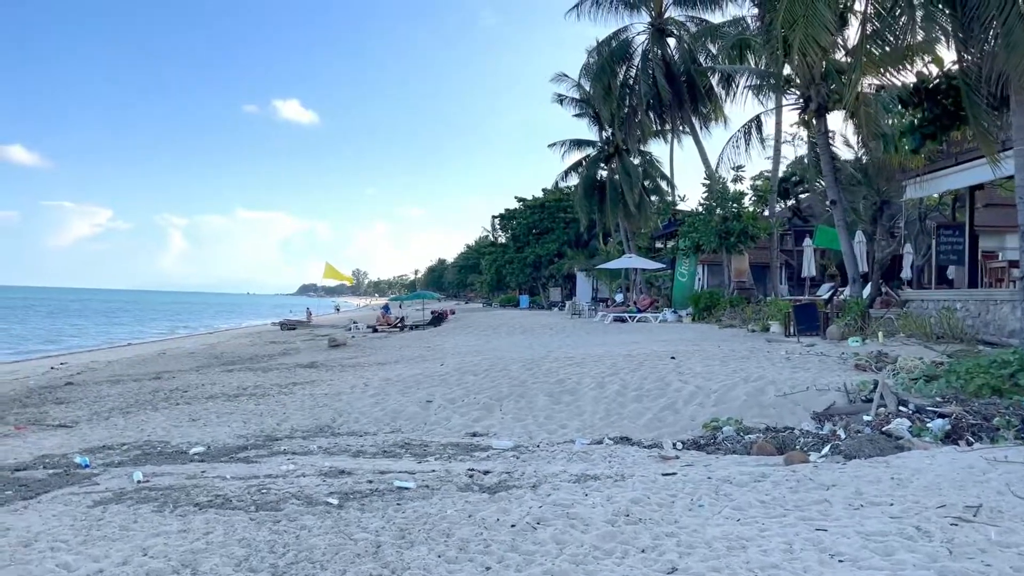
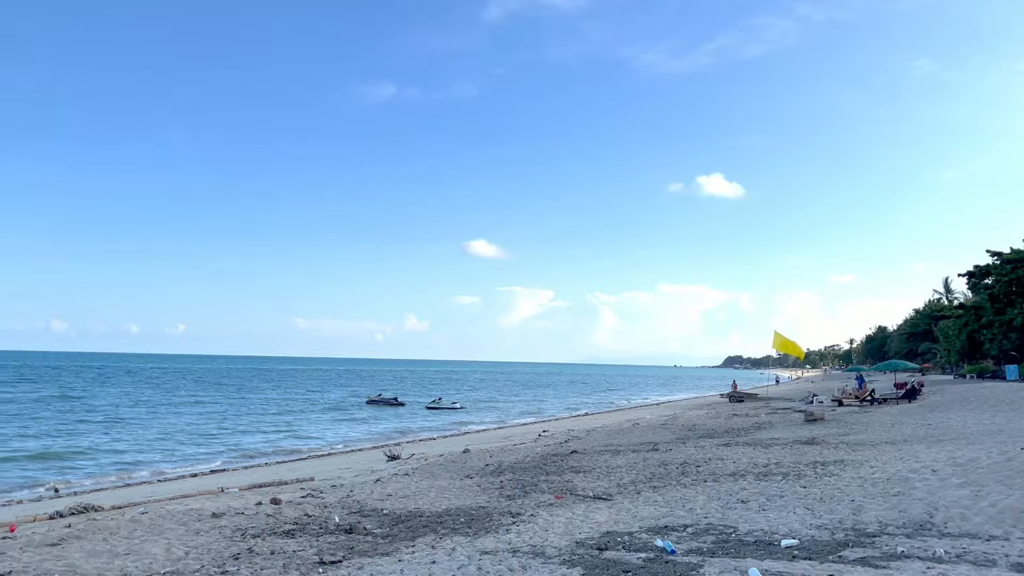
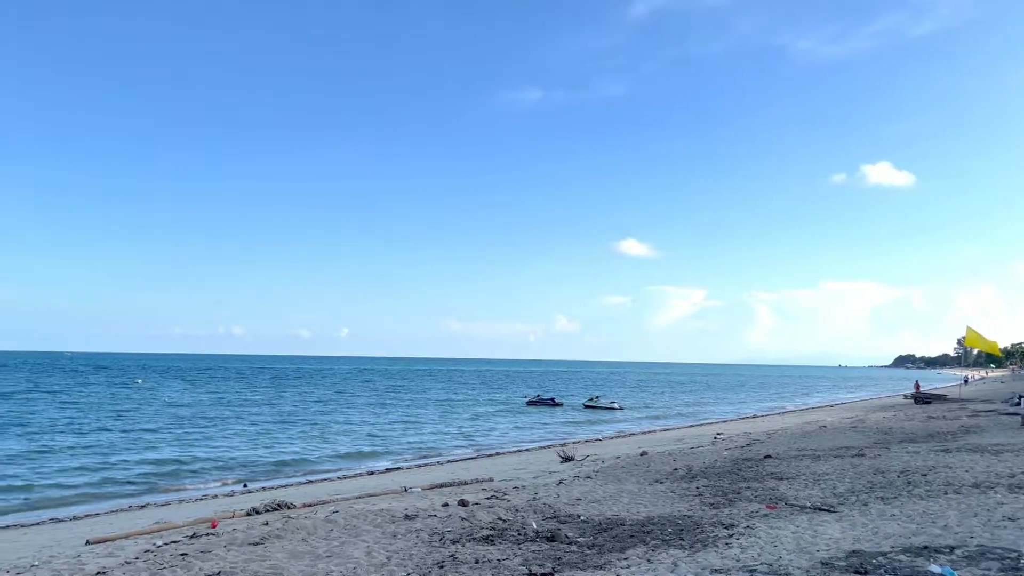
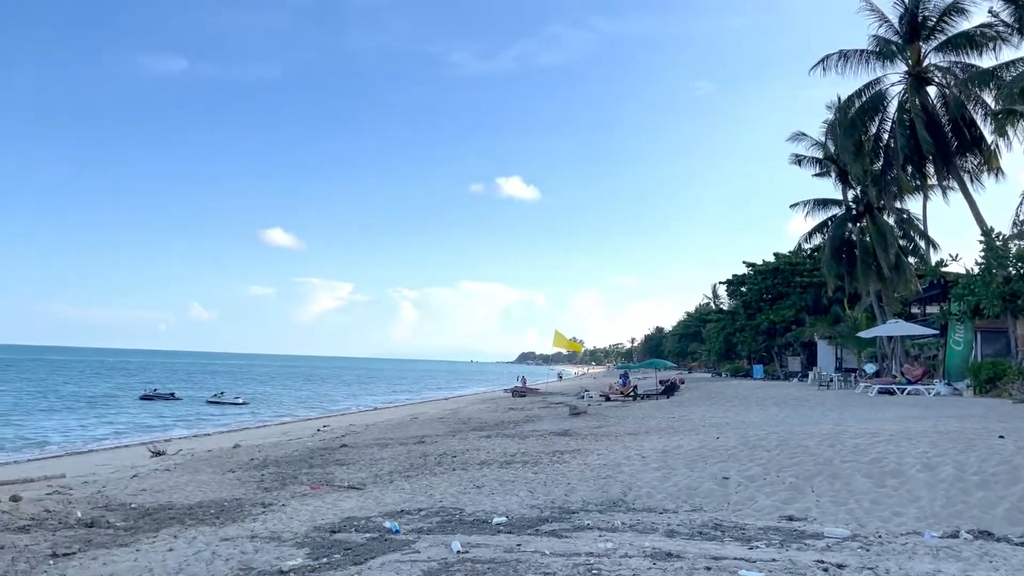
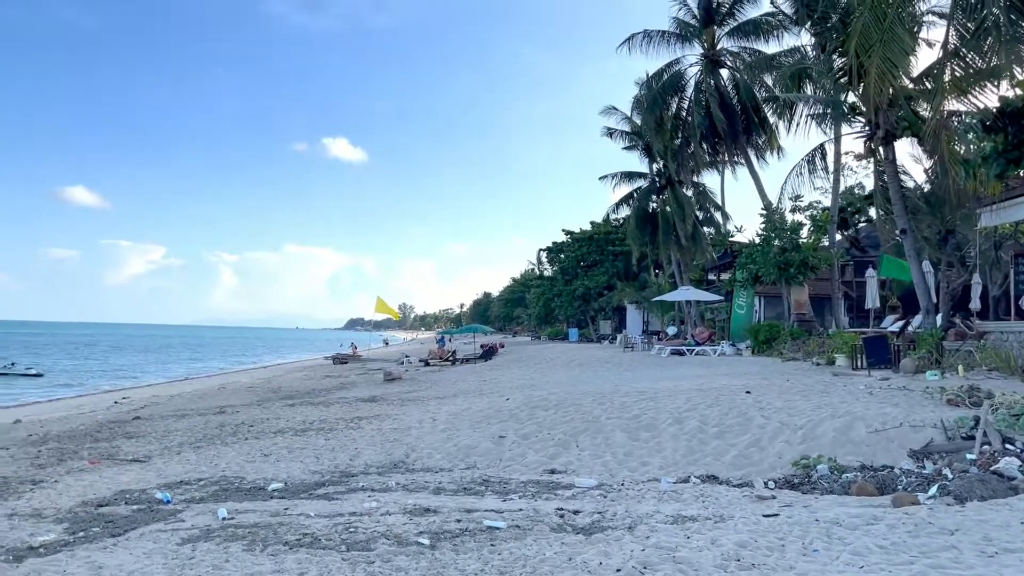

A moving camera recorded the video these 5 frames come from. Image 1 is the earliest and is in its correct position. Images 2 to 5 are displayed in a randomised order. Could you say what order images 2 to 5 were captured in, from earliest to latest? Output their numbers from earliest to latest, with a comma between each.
5, 4, 2, 3
